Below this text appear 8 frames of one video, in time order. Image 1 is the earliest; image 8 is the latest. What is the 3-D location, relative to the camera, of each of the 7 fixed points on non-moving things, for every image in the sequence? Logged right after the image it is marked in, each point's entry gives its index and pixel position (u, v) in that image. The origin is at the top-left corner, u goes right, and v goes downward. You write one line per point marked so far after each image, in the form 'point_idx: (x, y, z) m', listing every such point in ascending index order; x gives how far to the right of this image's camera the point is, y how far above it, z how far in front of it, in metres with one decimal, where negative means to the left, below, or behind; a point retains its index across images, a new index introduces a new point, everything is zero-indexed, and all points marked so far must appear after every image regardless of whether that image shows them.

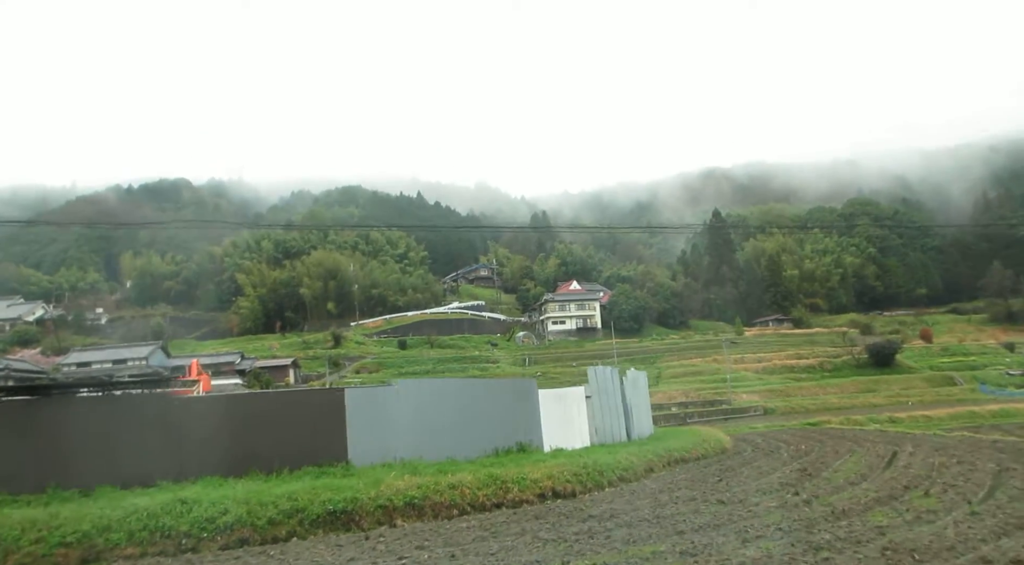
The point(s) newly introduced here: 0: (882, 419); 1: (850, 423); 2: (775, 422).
0: (+7.5, -2.8, +15.8) m
1: (+6.6, -2.8, +15.2) m
2: (+5.7, -3.1, +17.3) m
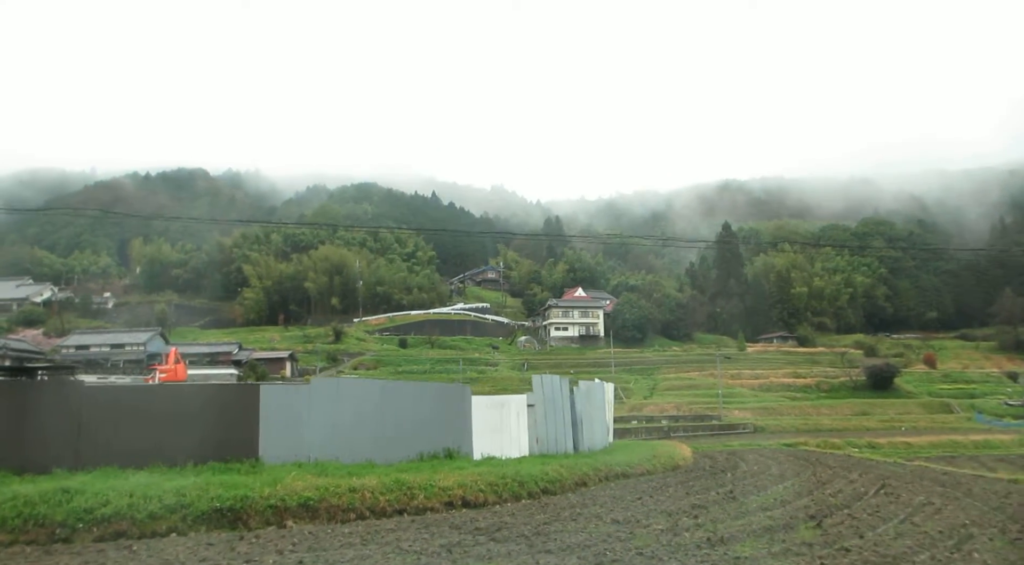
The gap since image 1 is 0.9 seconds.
0: (+7.0, -3.2, +15.6) m
1: (+6.1, -3.2, +15.0) m
2: (+5.2, -3.5, +17.1) m
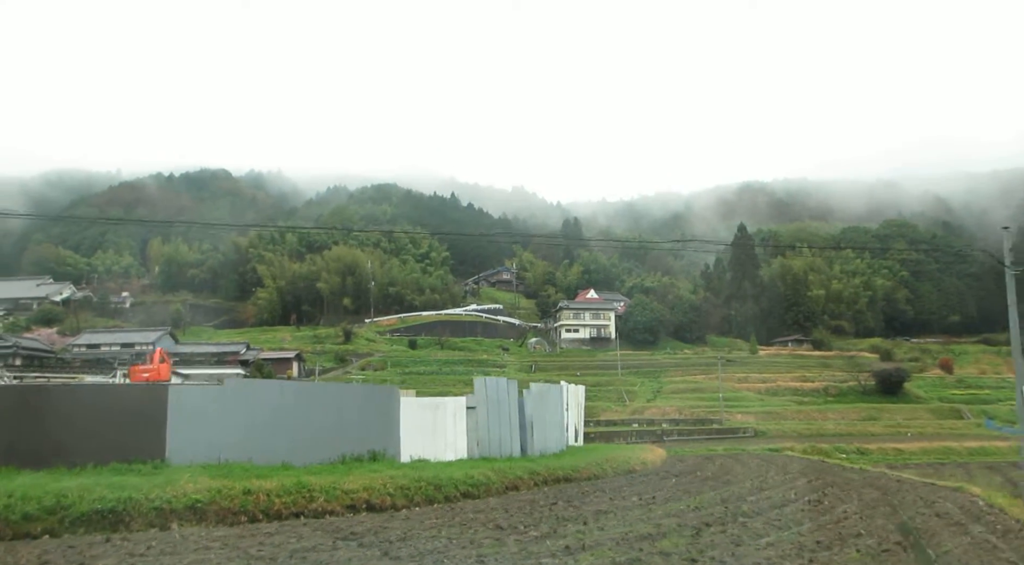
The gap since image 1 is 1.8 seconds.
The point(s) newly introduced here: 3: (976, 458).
0: (+6.6, -3.3, +15.3) m
1: (+5.7, -3.2, +14.7) m
2: (+4.9, -3.5, +16.9) m
3: (+9.2, -3.5, +15.3) m
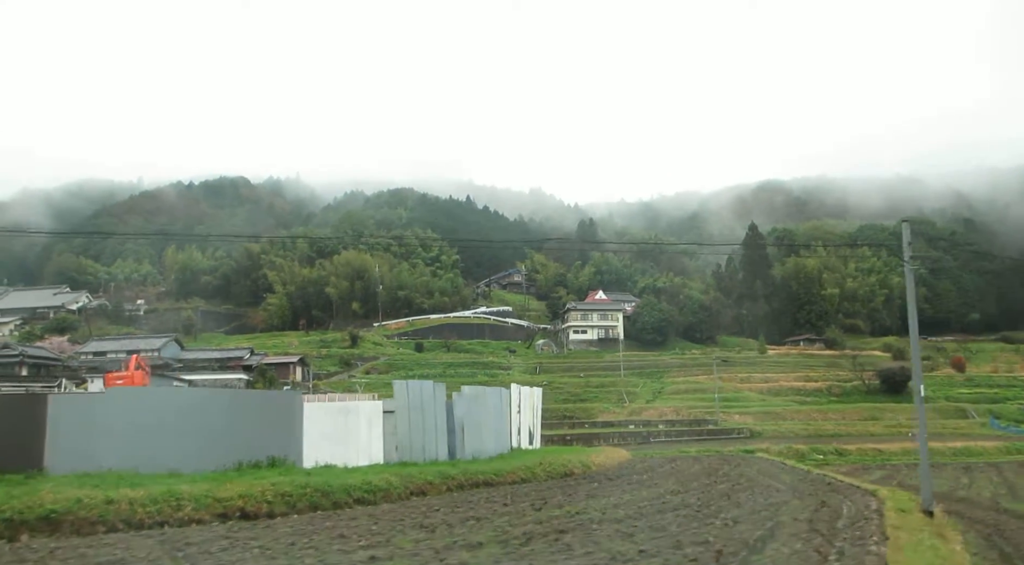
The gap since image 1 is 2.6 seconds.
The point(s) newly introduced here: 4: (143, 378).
0: (+6.1, -3.2, +15.0) m
1: (+5.2, -3.2, +14.5) m
2: (+4.4, -3.5, +16.6) m
3: (+8.7, -3.4, +15.0) m
4: (-7.3, -1.9, +15.2) m
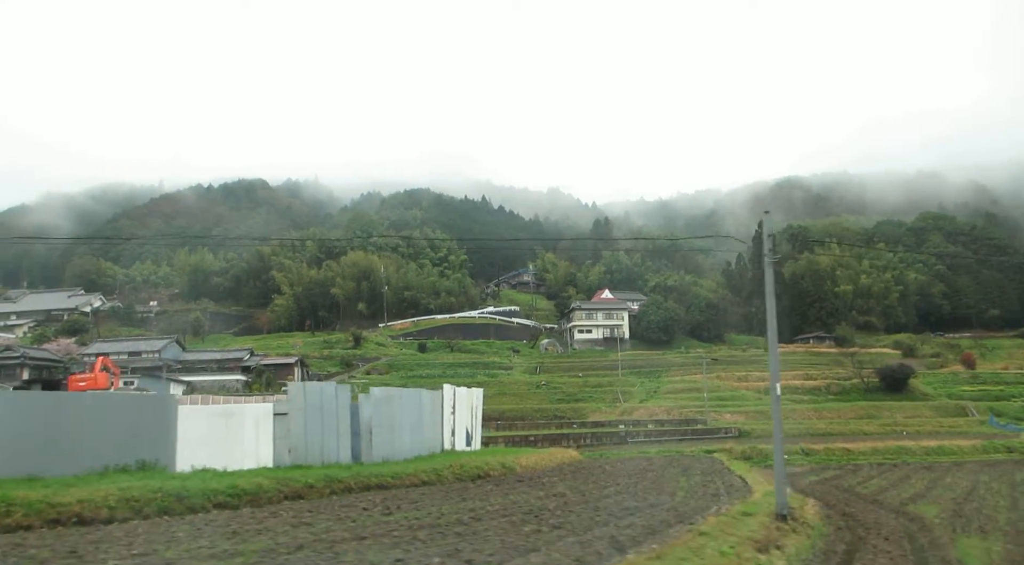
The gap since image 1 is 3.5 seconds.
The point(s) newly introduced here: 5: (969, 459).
0: (+5.4, -3.2, +14.7) m
1: (+4.4, -3.2, +14.2) m
2: (+3.7, -3.5, +16.4) m
3: (+7.9, -3.3, +14.6) m
4: (-8.0, -1.9, +15.3) m
5: (+8.8, -3.4, +14.9) m
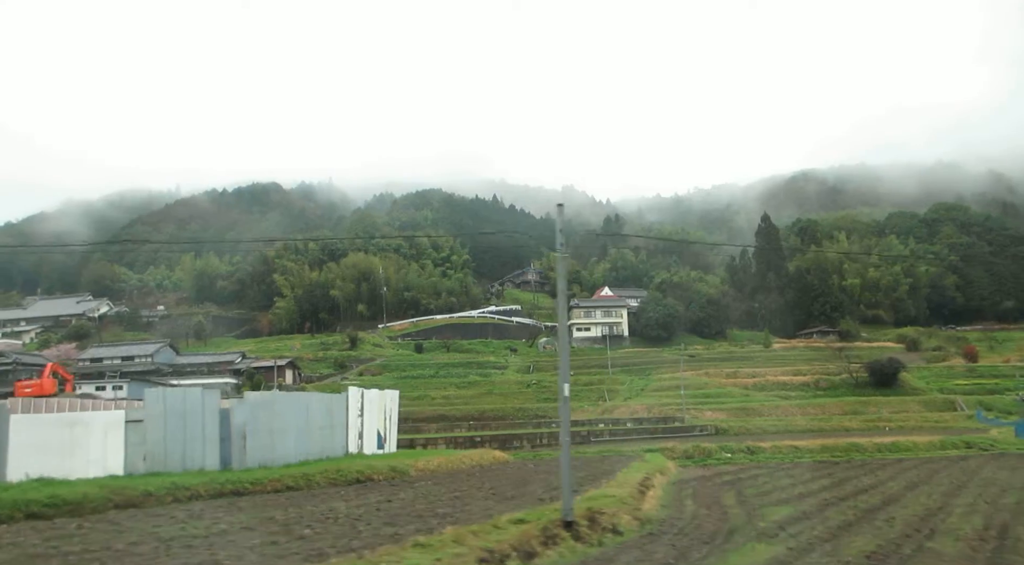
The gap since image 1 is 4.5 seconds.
0: (+4.3, -3.1, +14.5) m
1: (+3.3, -3.1, +14.0) m
2: (+2.6, -3.4, +16.2) m
3: (+6.9, -3.2, +14.3) m
4: (-9.1, -2.1, +15.3) m
5: (+7.7, -3.3, +14.6) m
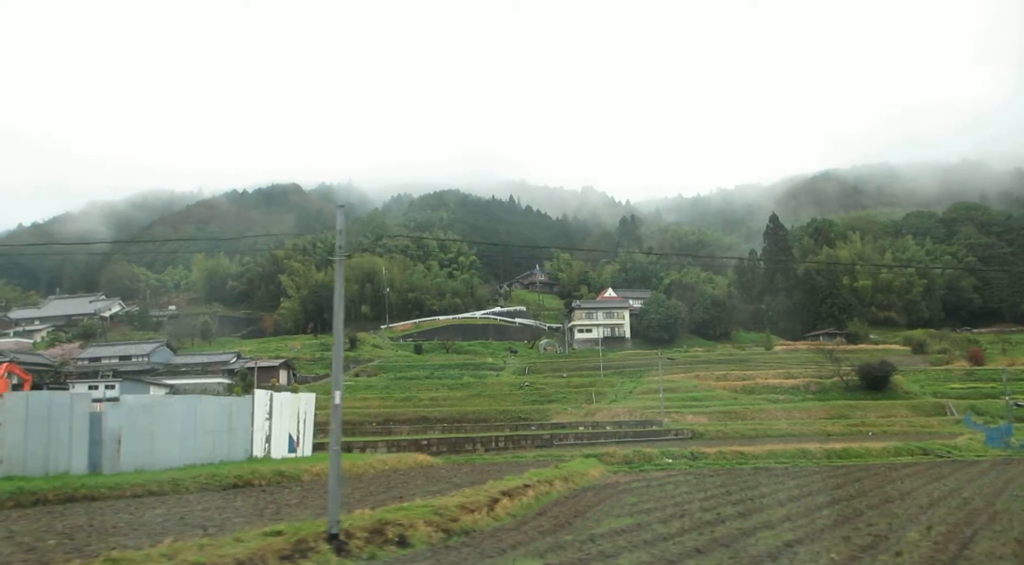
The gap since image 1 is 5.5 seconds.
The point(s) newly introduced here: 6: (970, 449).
0: (+3.2, -3.1, +14.2) m
1: (+2.2, -3.1, +13.8) m
2: (+1.6, -3.5, +16.0) m
3: (+5.8, -3.3, +14.0) m
4: (-10.2, -2.1, +15.5) m
5: (+6.6, -3.3, +14.2) m
6: (+9.4, -3.4, +15.8) m
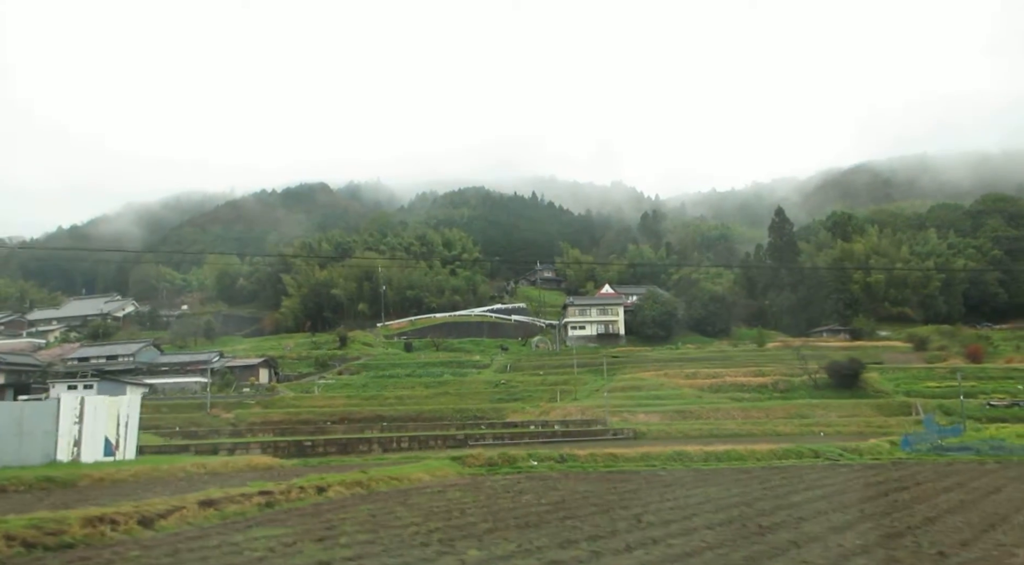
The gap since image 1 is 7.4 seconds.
0: (+0.9, -3.1, +14.0) m
1: (-0.1, -3.1, +13.5) m
2: (-0.6, -3.5, +15.8) m
3: (+3.4, -3.2, +13.6) m
4: (-12.4, -2.2, +15.8) m
5: (+4.3, -3.3, +13.8) m
6: (+7.1, -3.4, +15.3) m
